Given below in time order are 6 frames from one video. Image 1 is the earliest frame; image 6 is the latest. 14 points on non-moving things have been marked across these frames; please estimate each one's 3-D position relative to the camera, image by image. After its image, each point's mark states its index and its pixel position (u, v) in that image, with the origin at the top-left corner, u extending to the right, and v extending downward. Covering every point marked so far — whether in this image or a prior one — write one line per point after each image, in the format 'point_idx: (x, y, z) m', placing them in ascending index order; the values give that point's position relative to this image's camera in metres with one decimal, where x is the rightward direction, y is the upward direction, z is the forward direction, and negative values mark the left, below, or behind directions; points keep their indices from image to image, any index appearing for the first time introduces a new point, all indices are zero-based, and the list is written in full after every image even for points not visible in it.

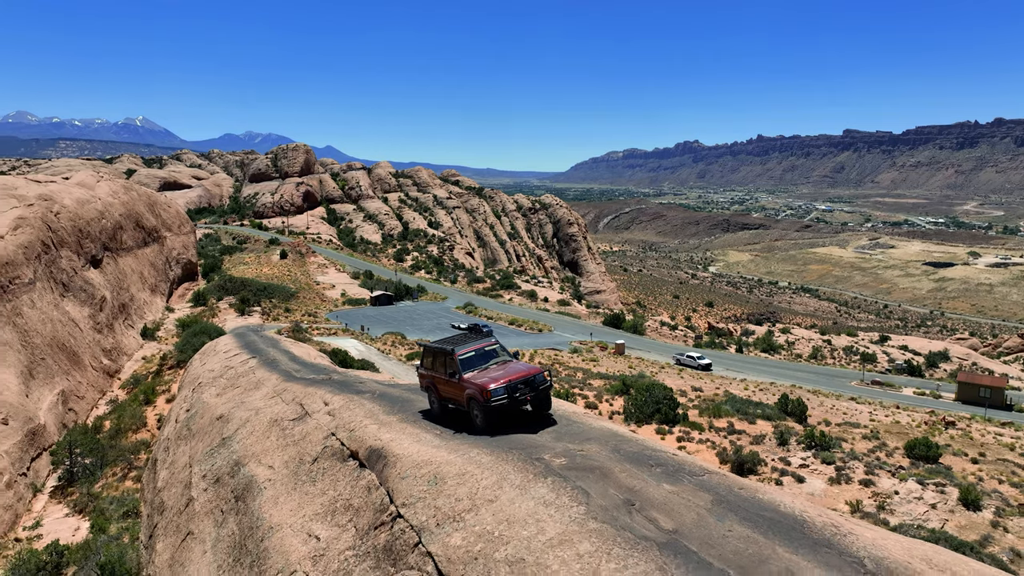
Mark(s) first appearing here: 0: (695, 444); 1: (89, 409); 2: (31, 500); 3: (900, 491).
0: (+4.6, -3.9, +17.7) m
1: (-11.9, -3.4, +20.0) m
2: (-9.4, -4.1, +13.9) m
3: (+7.7, -4.0, +14.1) m
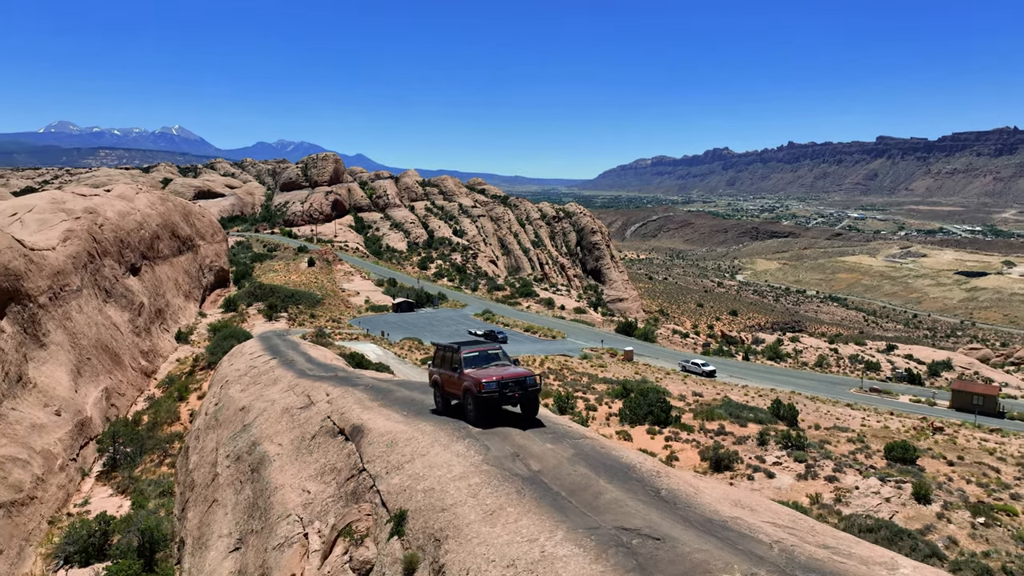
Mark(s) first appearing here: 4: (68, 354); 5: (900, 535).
0: (+4.5, -4.2, +19.0) m
1: (-11.9, -3.6, +22.0) m
2: (-9.6, -4.3, +15.8) m
3: (+7.5, -4.3, +15.3) m
4: (-12.0, -1.8, +19.2) m
5: (+6.9, -4.4, +12.7) m
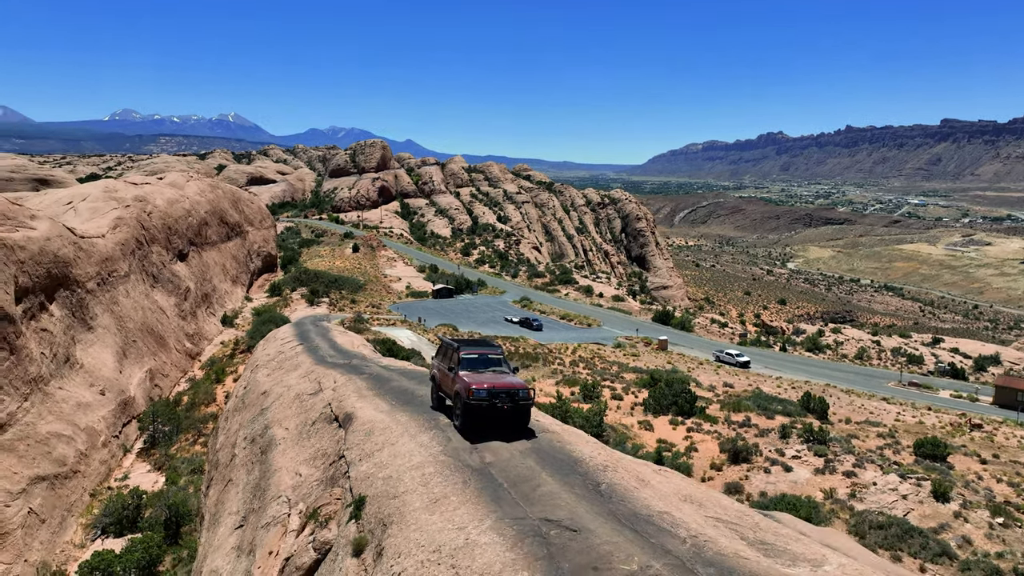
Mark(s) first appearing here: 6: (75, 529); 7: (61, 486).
0: (+5.1, -3.9, +19.0) m
1: (-11.0, -3.2, +23.1) m
2: (-9.2, -4.0, +16.7) m
3: (+7.8, -4.1, +15.1) m
4: (-11.4, -1.4, +20.3) m
5: (+7.1, -4.3, +12.6) m
6: (-8.2, -4.5, +13.3) m
7: (-8.6, -3.8, +13.5) m
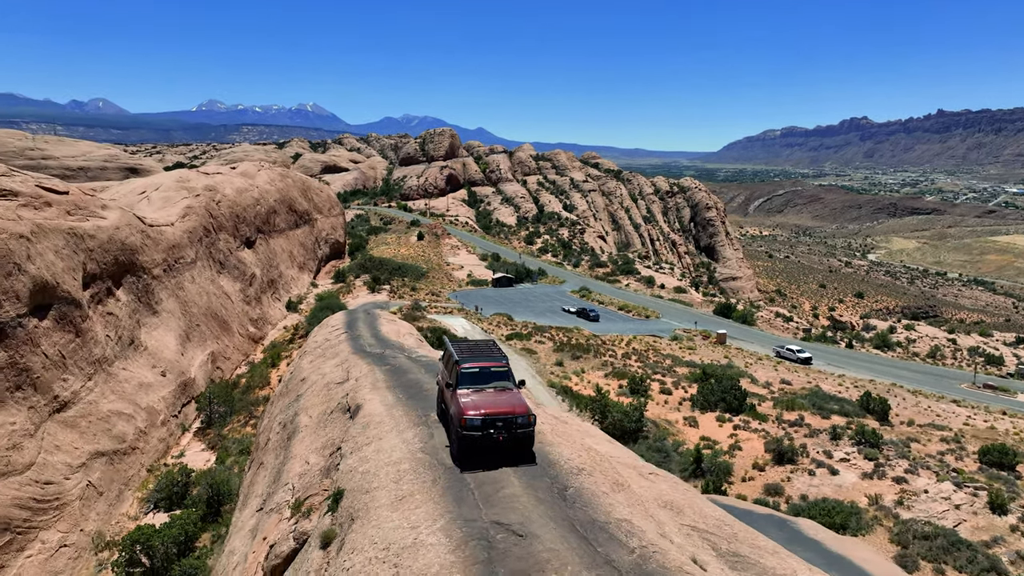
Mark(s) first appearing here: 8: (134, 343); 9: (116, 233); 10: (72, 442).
0: (+6.2, -3.8, +18.6) m
1: (-9.5, -2.7, +24.1) m
2: (-8.3, -3.7, +17.7) m
3: (+8.5, -4.1, +14.4) m
4: (-10.1, -1.0, +21.3) m
5: (+7.5, -4.3, +12.0) m
6: (-7.6, -4.3, +14.2) m
7: (-8.0, -3.5, +14.4) m
8: (-9.6, -1.4, +18.0) m
9: (-10.6, +1.5, +19.0) m
10: (-8.2, -2.9, +13.2) m
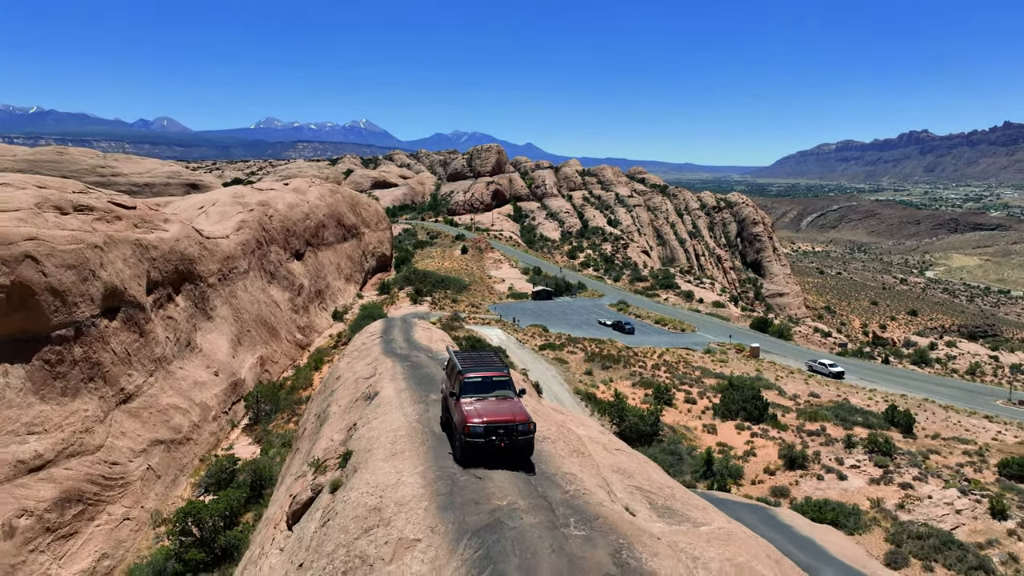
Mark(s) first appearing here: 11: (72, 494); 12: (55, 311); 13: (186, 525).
0: (+6.8, -4.1, +19.2) m
1: (-8.4, -3.0, +25.8) m
2: (-7.7, -3.9, +19.2) m
3: (+8.9, -4.4, +14.9) m
4: (-9.2, -1.3, +23.1) m
5: (+7.7, -4.5, +12.5) m
6: (-7.2, -4.4, +15.7) m
7: (-7.6, -3.6, +16.0) m
8: (-8.9, -1.6, +19.7) m
9: (-9.8, +1.3, +20.8) m
10: (-7.8, -3.0, +14.7) m
11: (-7.3, -3.4, +11.8) m
12: (-8.4, -0.4, +13.0) m
13: (-5.4, -3.9, +11.7) m
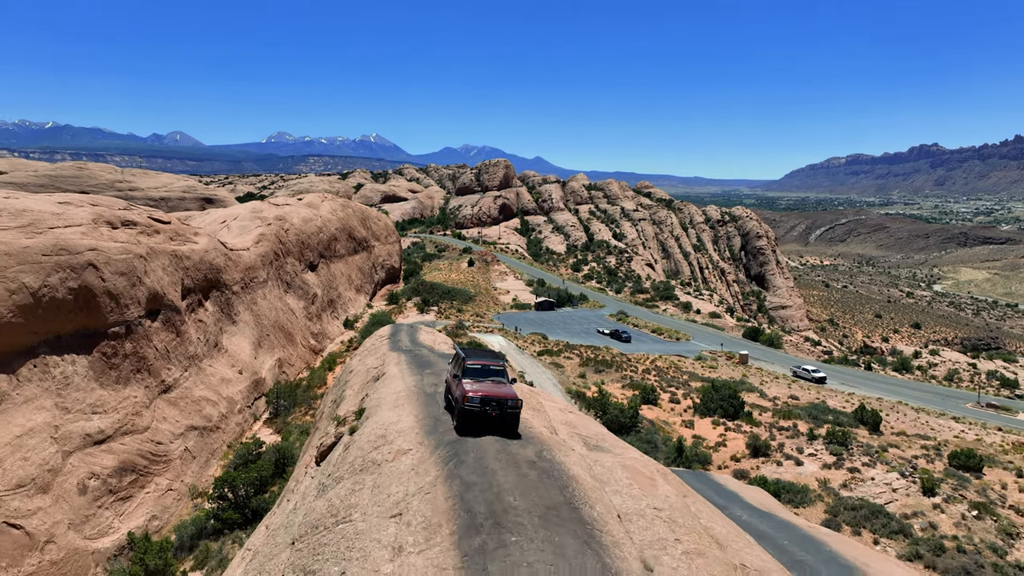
0: (+6.7, -4.3, +21.1) m
1: (-8.5, -3.4, +27.9) m
2: (-7.8, -4.1, +21.4) m
3: (+8.6, -4.5, +16.8) m
4: (-9.3, -1.5, +25.3) m
5: (+7.5, -4.6, +14.5) m
6: (-7.4, -4.5, +17.8) m
7: (-7.8, -3.8, +18.1) m
8: (-9.1, -1.8, +21.9) m
9: (-10.0, +1.1, +23.1) m
10: (-8.1, -3.1, +16.9) m
11: (-7.6, -3.5, +13.9) m
12: (-8.6, -0.5, +15.2) m
13: (-5.6, -4.0, +13.8) m
